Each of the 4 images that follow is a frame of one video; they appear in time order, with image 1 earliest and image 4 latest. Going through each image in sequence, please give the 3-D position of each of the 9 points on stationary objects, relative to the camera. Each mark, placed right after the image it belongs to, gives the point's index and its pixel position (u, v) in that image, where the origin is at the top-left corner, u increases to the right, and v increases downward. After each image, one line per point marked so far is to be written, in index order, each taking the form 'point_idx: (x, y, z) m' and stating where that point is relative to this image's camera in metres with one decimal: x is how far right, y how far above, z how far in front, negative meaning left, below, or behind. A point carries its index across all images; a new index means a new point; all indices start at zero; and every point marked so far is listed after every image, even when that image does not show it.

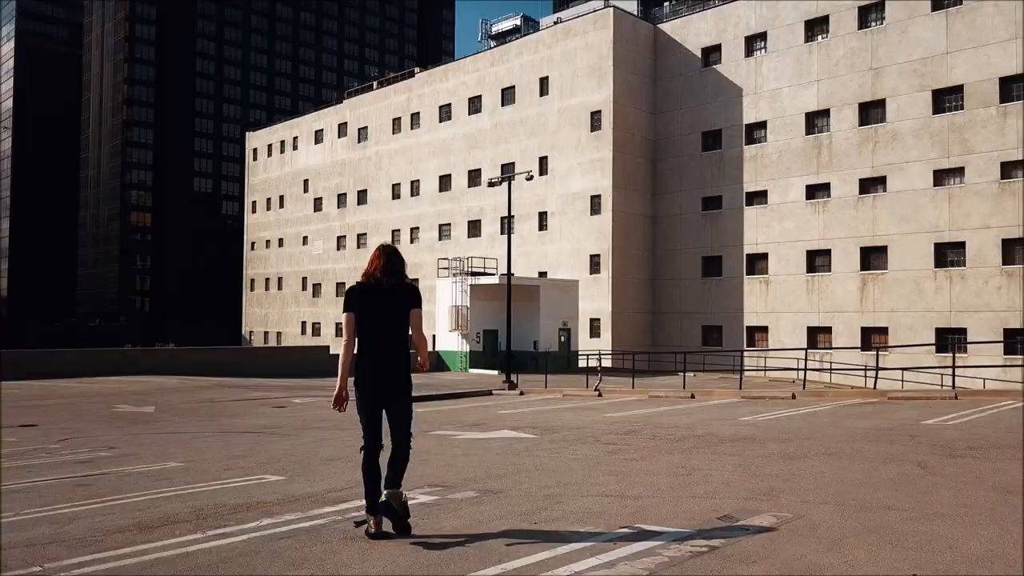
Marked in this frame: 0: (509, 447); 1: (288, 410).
0: (0.0, -1.8, +9.1) m
1: (-5.0, -2.7, +17.9) m
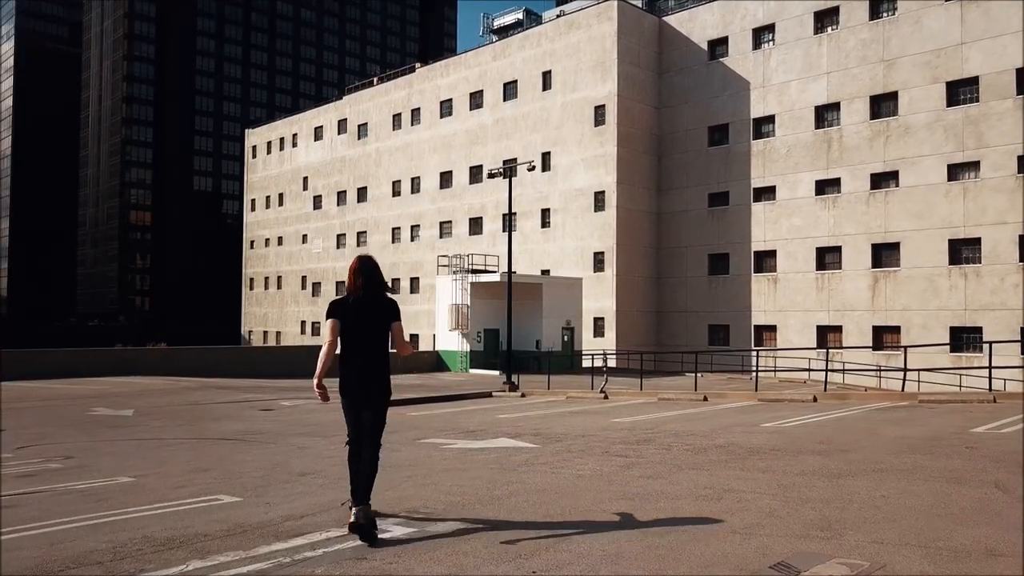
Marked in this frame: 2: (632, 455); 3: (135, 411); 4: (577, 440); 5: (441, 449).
0: (-0.1, -1.7, +8.1) m
1: (-4.9, -2.6, +16.9) m
2: (+1.2, -1.6, +7.7) m
3: (-7.5, -2.5, +16.2) m
4: (+0.8, -1.8, +9.6) m
5: (-0.8, -1.8, +9.2) m
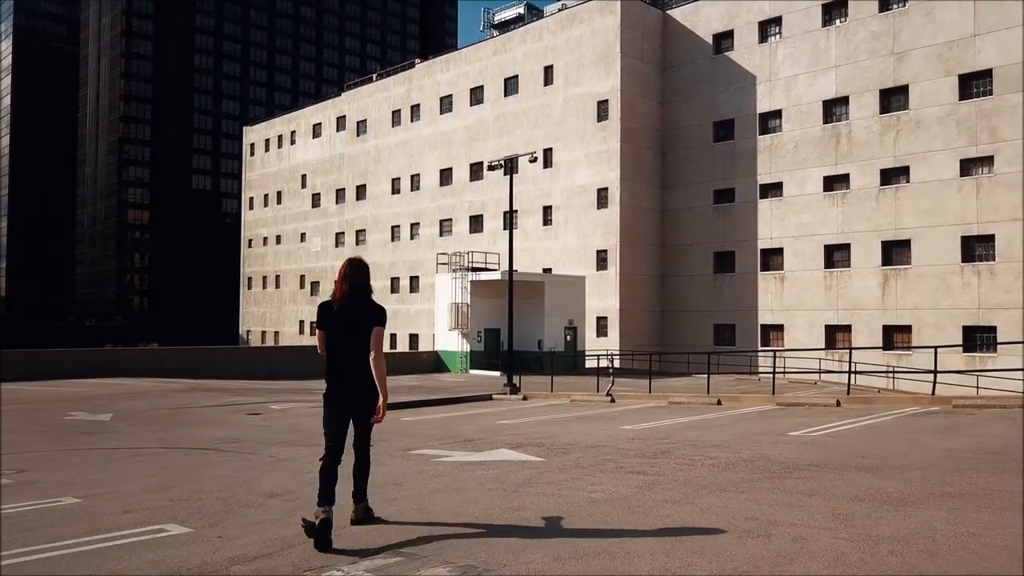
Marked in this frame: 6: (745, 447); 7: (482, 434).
0: (0.0, -1.7, +7.2) m
1: (-4.9, -2.5, +15.9) m
2: (+1.2, -1.5, +6.8) m
3: (-7.5, -2.4, +15.3) m
4: (+0.8, -1.7, +8.7) m
5: (-0.8, -1.8, +8.2) m
6: (+2.3, -1.6, +8.1) m
7: (-0.4, -2.0, +11.1) m
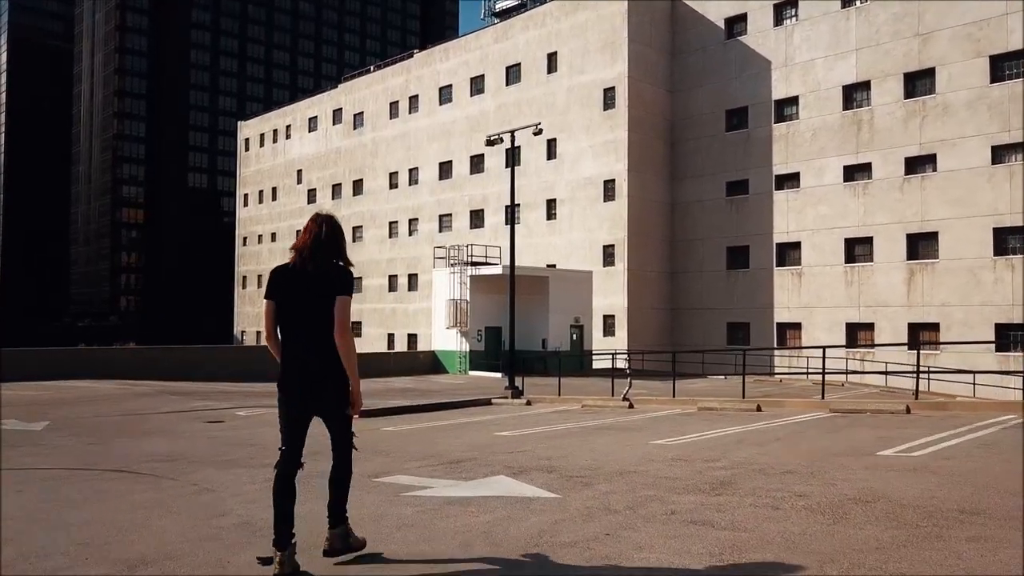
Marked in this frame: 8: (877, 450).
0: (0.0, -1.4, +5.0) m
1: (-4.9, -2.3, +13.8) m
2: (+1.2, -1.3, +4.6) m
3: (-7.5, -2.2, +13.1) m
4: (+0.8, -1.5, +6.5) m
5: (-0.8, -1.5, +6.1) m
6: (+2.3, -1.4, +5.9) m
7: (-0.4, -1.8, +8.9) m
8: (+3.3, -1.5, +7.3) m
